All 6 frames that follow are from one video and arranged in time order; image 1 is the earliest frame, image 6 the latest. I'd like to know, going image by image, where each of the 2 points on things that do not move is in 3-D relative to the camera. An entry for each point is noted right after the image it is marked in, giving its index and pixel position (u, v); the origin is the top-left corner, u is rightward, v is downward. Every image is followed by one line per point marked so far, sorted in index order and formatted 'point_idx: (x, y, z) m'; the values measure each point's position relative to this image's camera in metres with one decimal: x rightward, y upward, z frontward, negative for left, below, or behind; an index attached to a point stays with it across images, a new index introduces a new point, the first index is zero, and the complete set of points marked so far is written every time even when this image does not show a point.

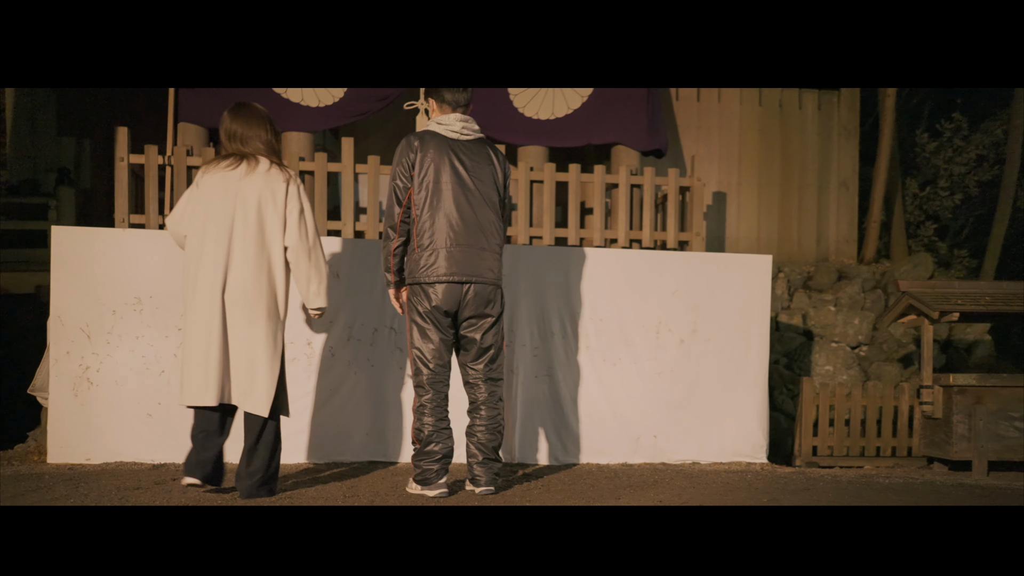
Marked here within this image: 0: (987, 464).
0: (+3.1, -1.2, +5.6) m
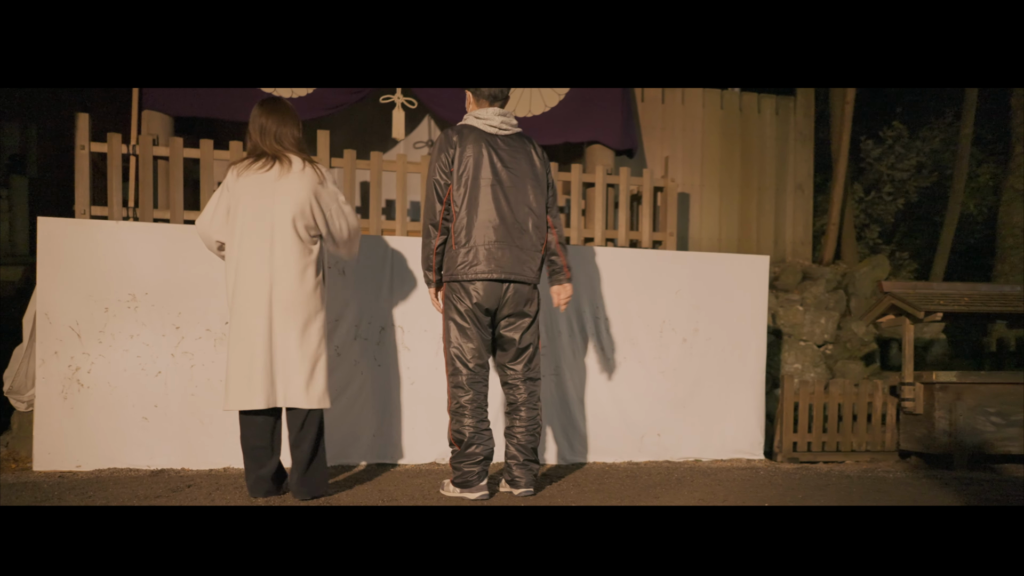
0: (+3.1, -1.2, +5.8) m
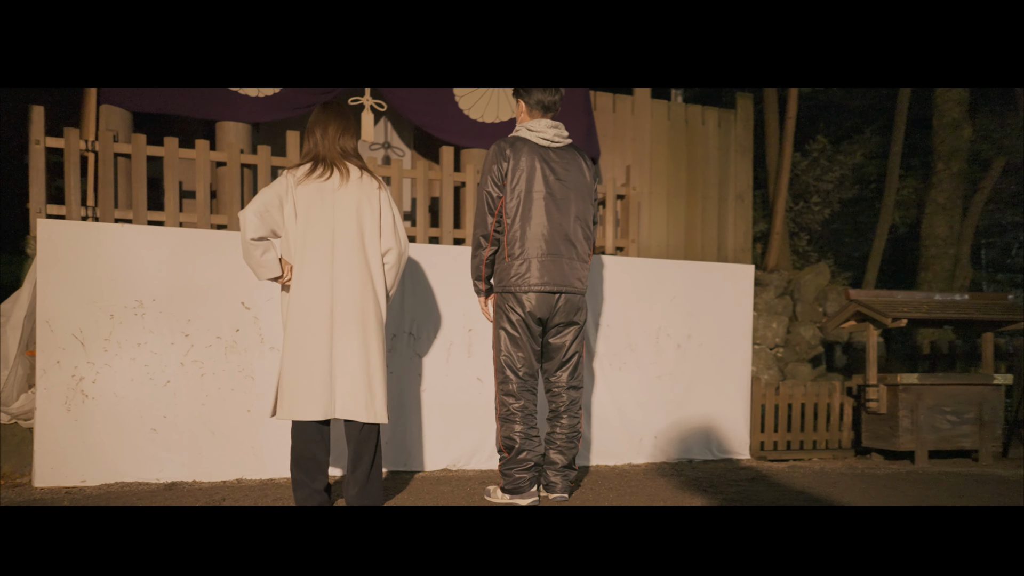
0: (+3.1, -1.2, +6.3) m
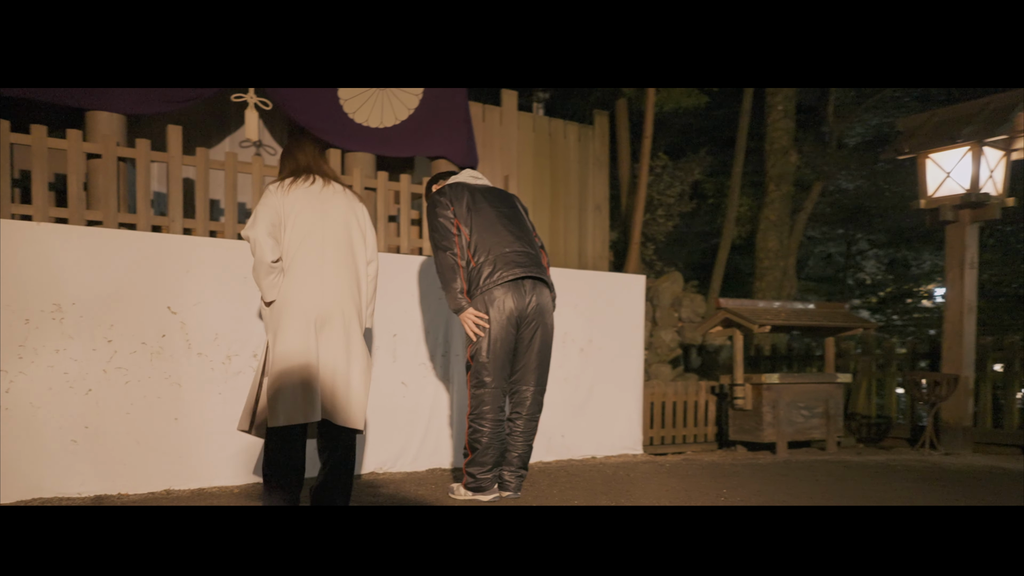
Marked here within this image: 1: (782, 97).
0: (+2.3, -1.3, +7.1) m
1: (+3.5, +2.5, +11.1) m
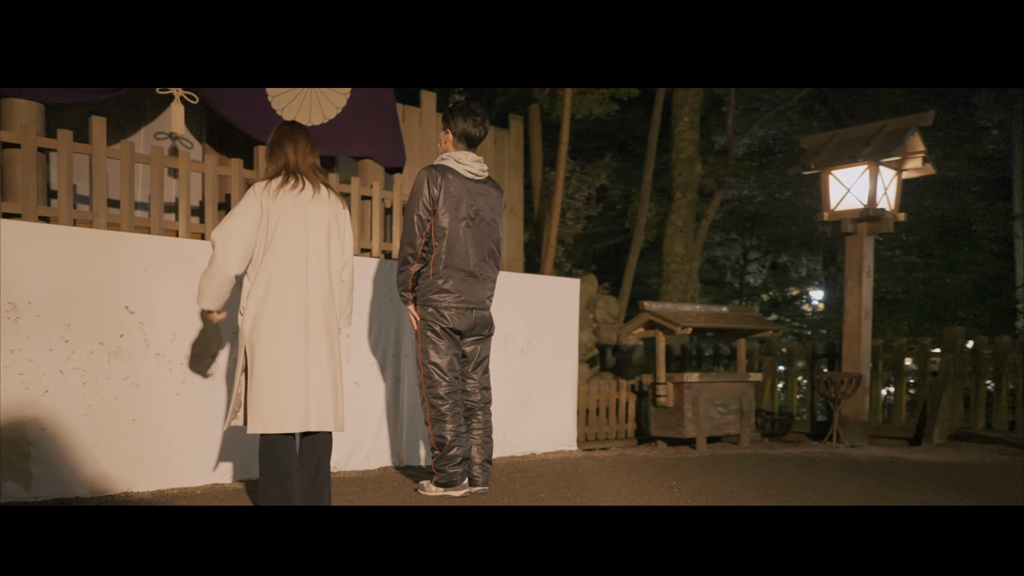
0: (+1.7, -1.3, +7.5) m
1: (+2.4, +2.5, +11.7) m
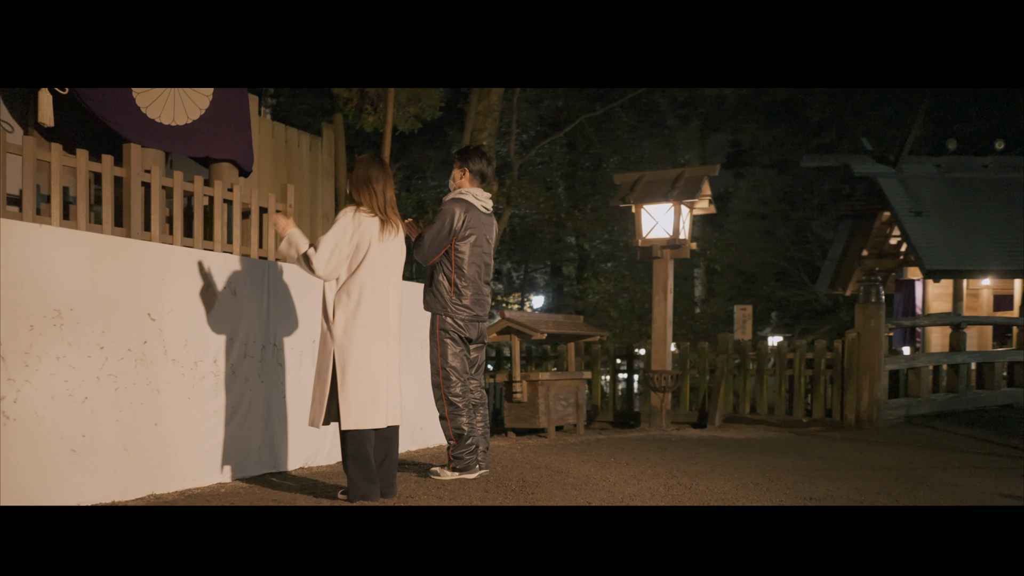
0: (+0.4, -1.5, +8.8) m
1: (-0.3, +2.4, +13.0) m
